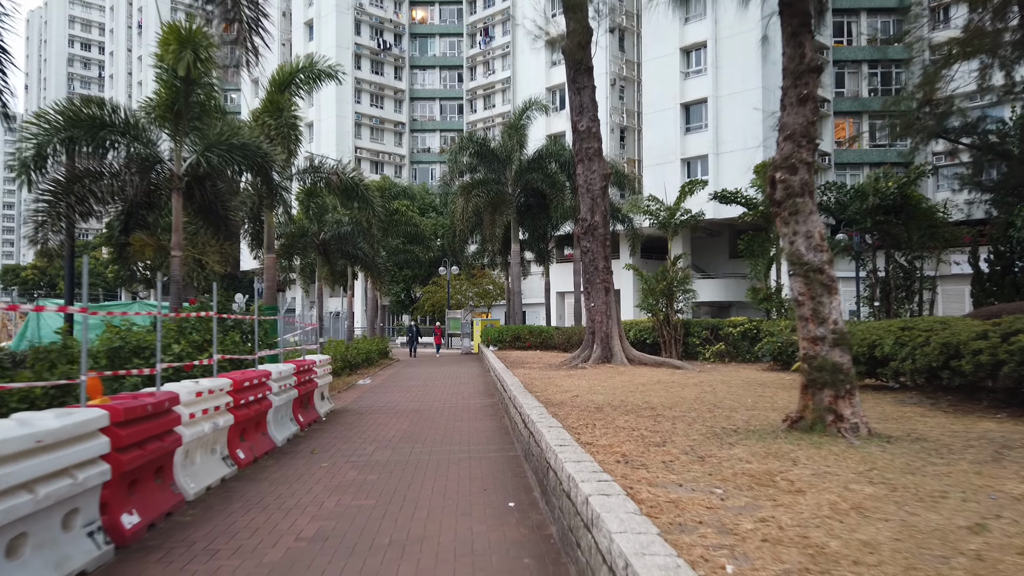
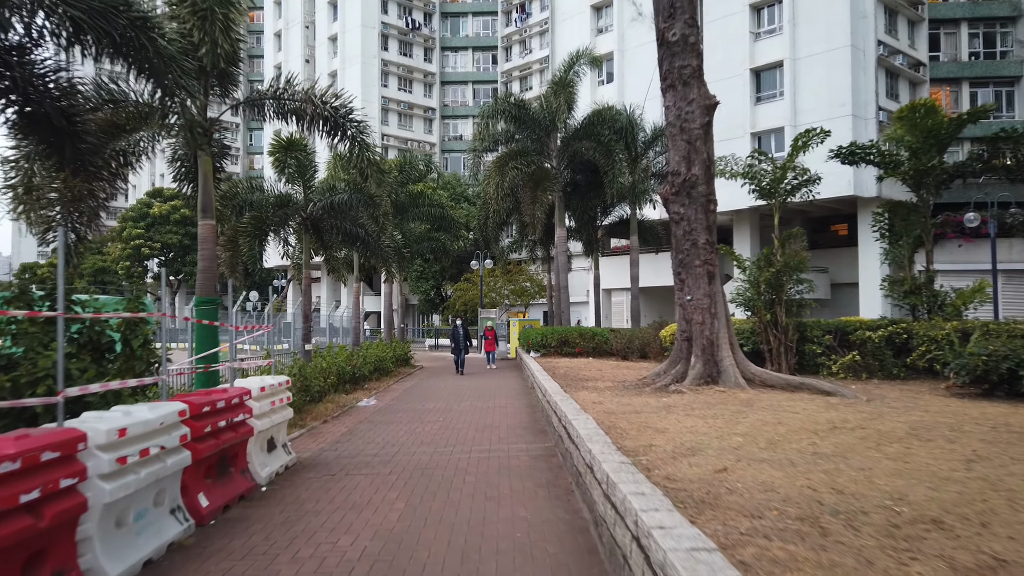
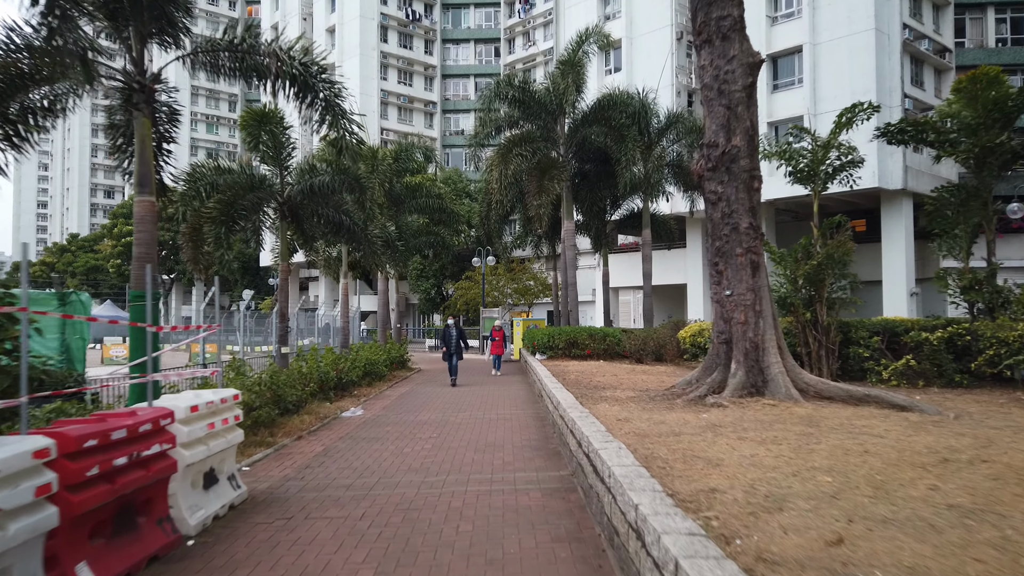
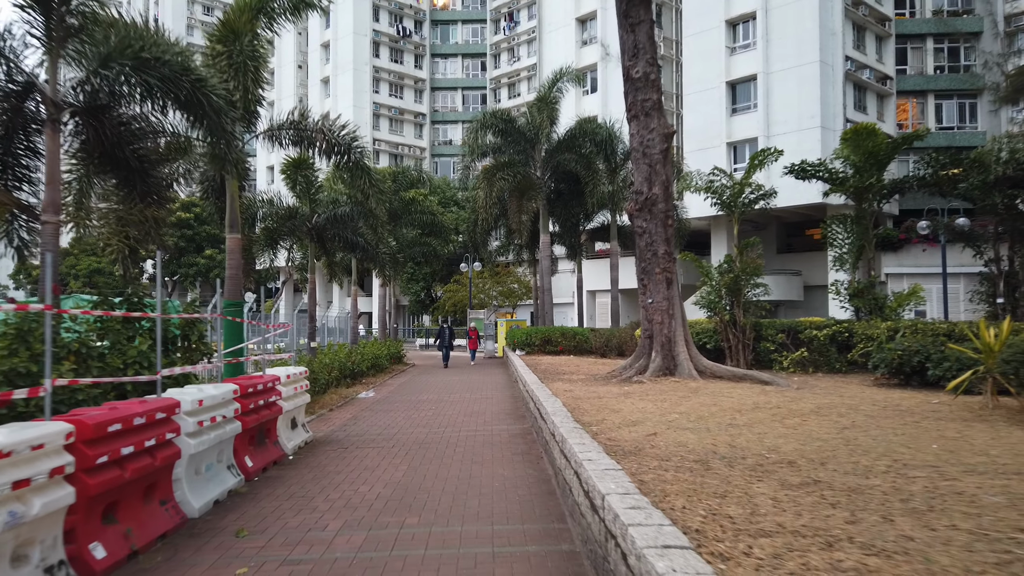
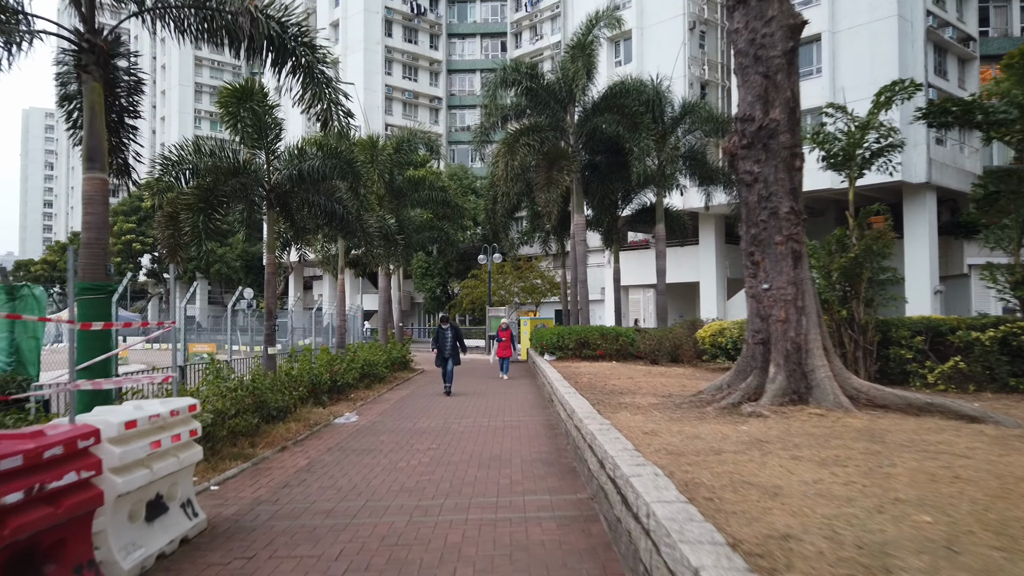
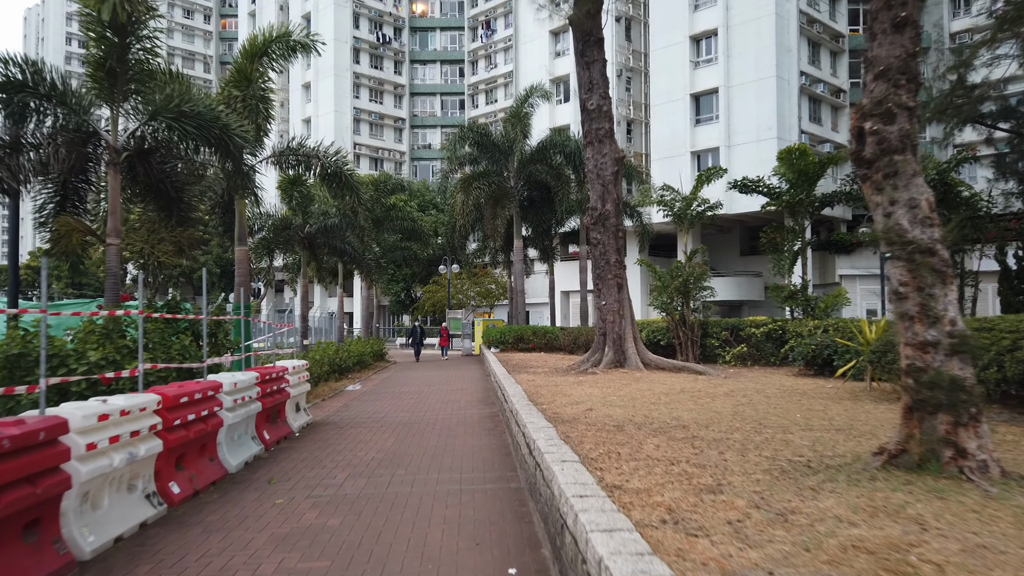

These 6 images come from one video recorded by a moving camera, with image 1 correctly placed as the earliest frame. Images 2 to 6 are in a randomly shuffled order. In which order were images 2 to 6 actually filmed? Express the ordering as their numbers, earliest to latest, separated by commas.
6, 4, 2, 3, 5
